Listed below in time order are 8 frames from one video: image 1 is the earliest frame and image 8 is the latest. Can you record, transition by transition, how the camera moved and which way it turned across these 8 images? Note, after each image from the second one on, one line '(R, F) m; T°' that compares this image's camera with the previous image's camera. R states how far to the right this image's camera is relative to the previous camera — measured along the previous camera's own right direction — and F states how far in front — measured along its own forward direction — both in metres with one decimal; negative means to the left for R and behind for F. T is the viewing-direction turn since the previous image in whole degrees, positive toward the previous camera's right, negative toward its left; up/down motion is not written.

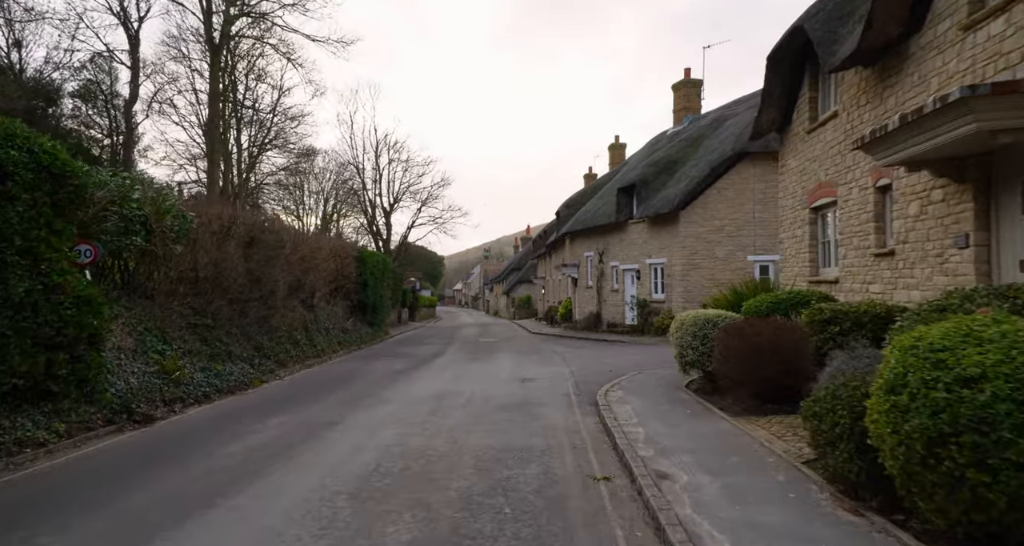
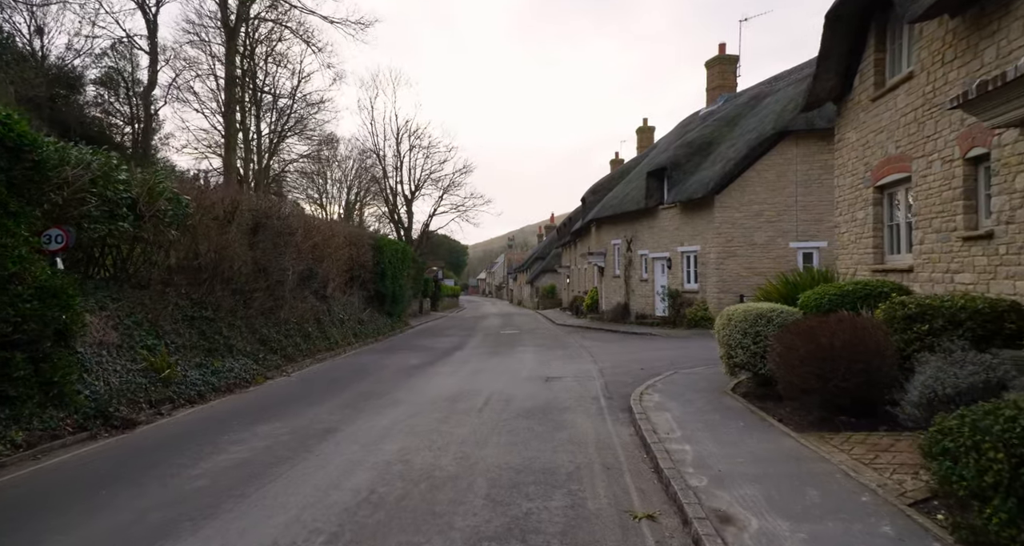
(0.0, +1.1) m; -2°
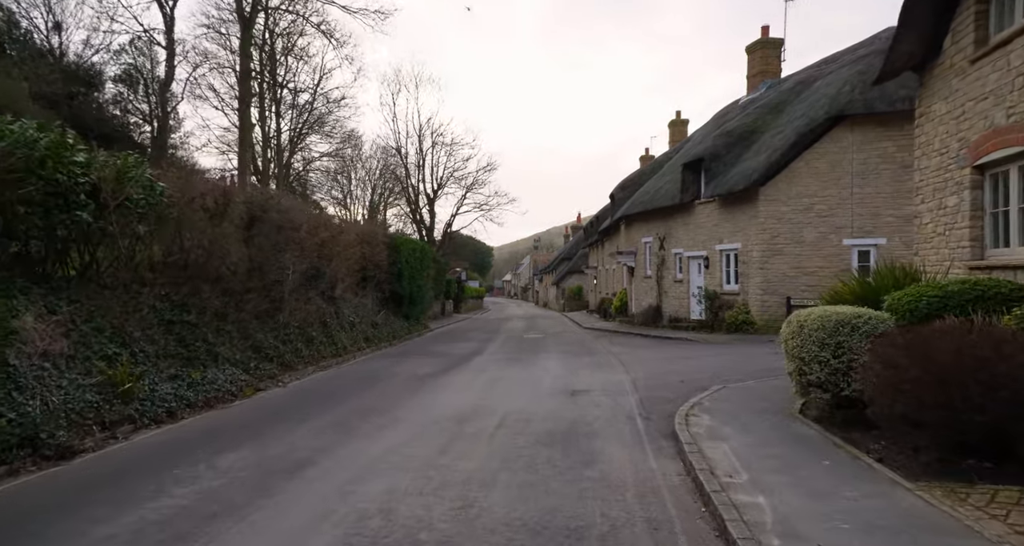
(+0.1, +1.4) m; -3°
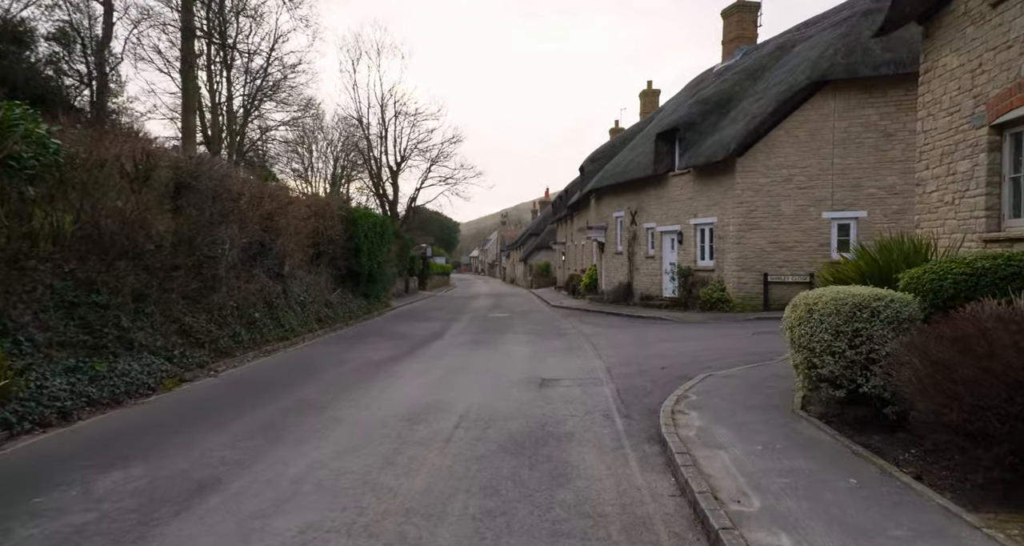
(+0.1, +1.2) m; +3°
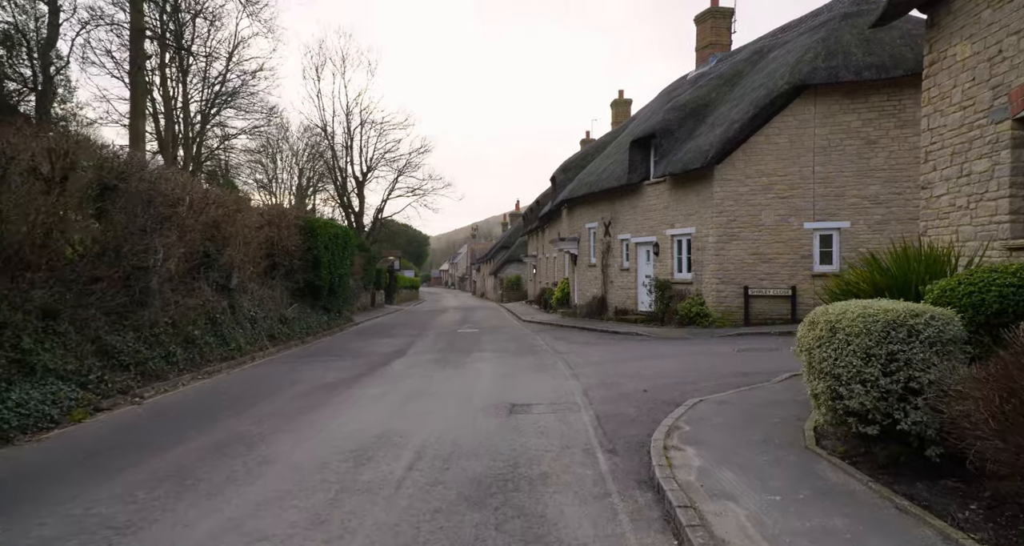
(+0.1, +1.0) m; +3°
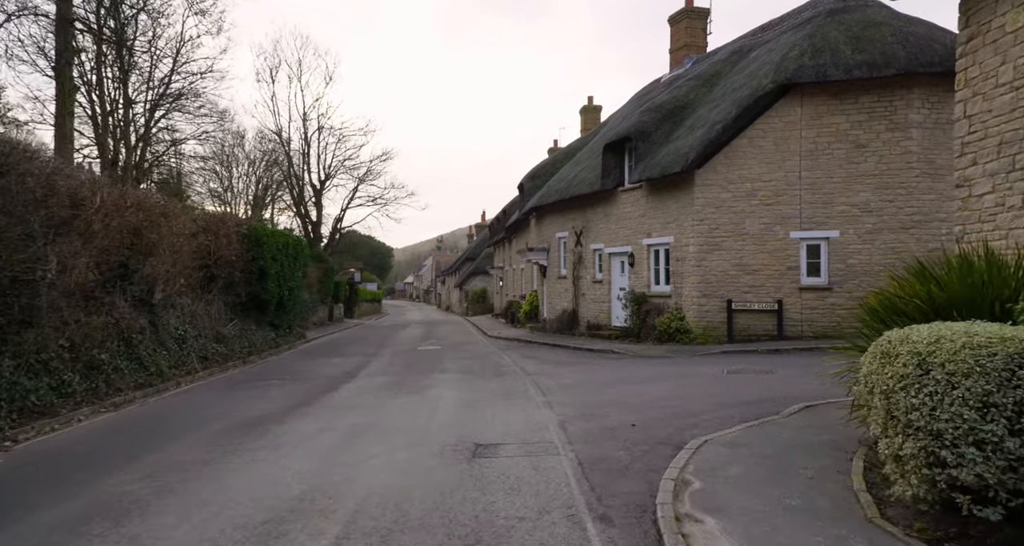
(0.0, +1.5) m; +3°
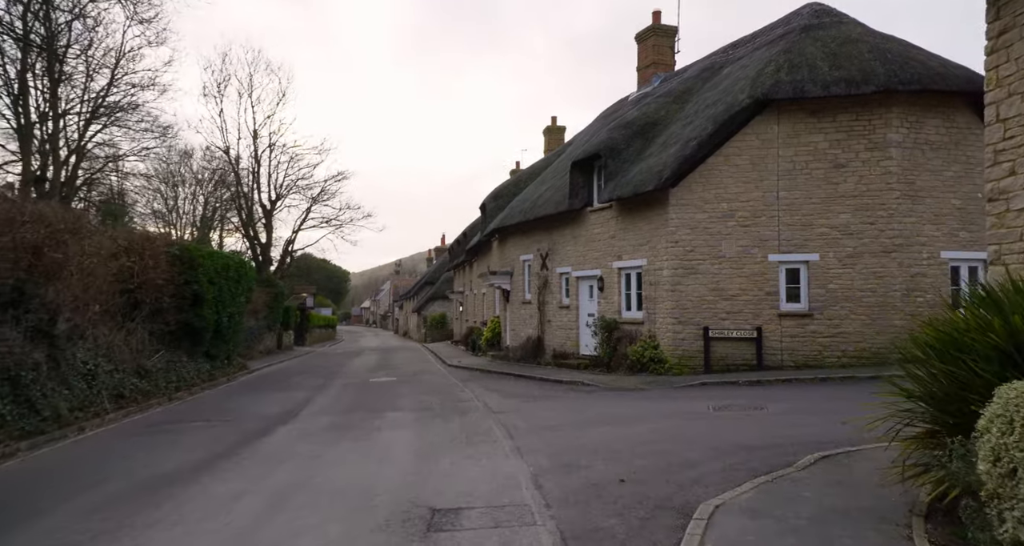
(-0.1, +1.2) m; +4°
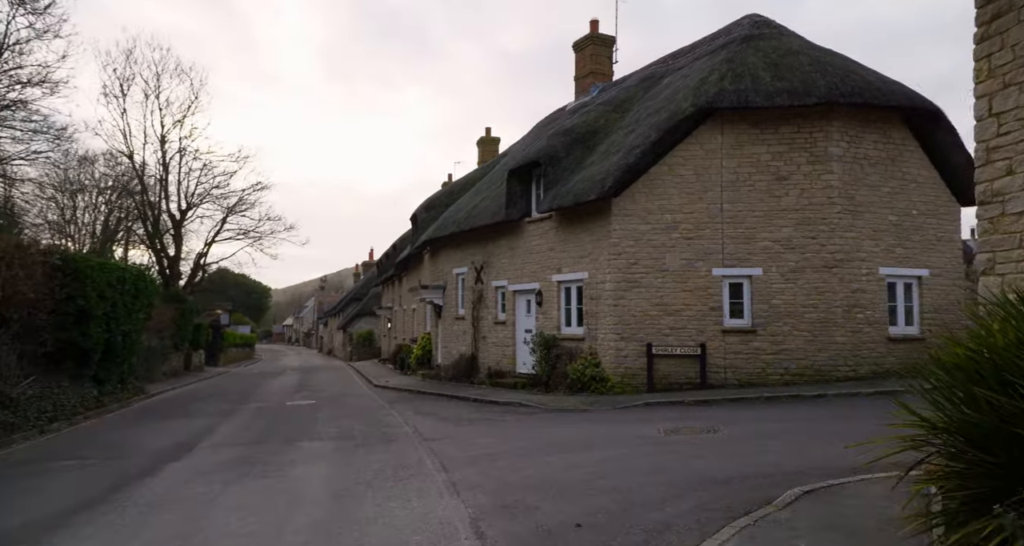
(-0.1, +1.0) m; +7°
